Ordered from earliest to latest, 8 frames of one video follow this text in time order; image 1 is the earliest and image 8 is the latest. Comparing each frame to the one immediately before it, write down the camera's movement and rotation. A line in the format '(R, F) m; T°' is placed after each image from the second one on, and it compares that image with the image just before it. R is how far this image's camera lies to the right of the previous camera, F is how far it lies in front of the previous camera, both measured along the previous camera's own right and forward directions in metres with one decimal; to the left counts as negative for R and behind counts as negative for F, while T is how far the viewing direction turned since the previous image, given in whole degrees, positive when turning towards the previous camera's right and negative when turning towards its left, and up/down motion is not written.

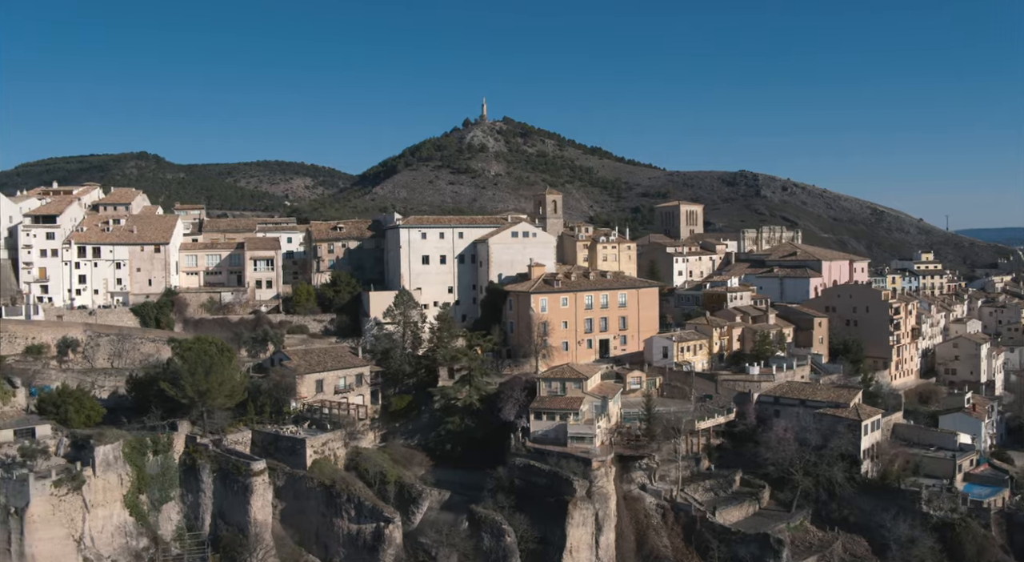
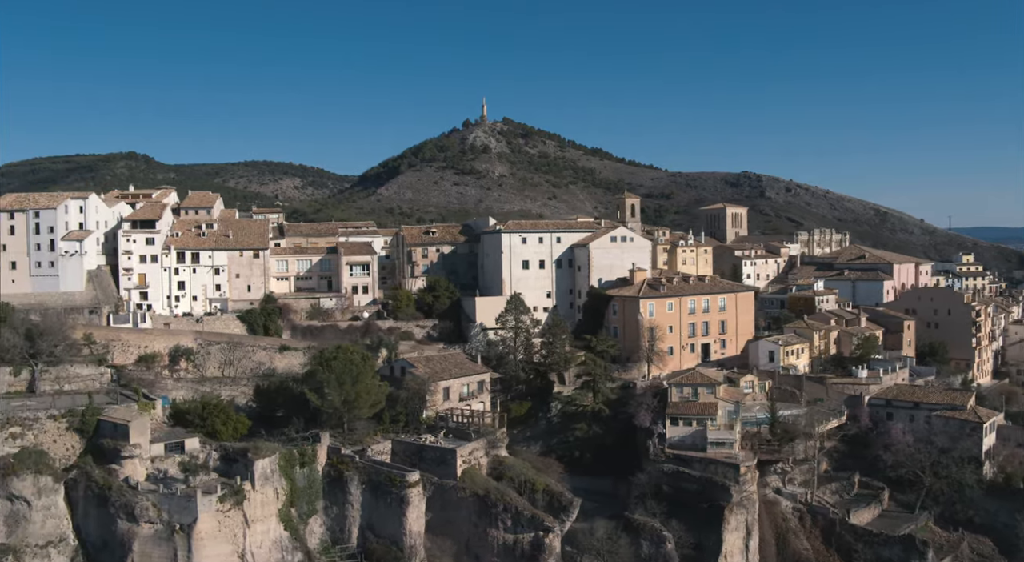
(-6.9, +0.3) m; +3°
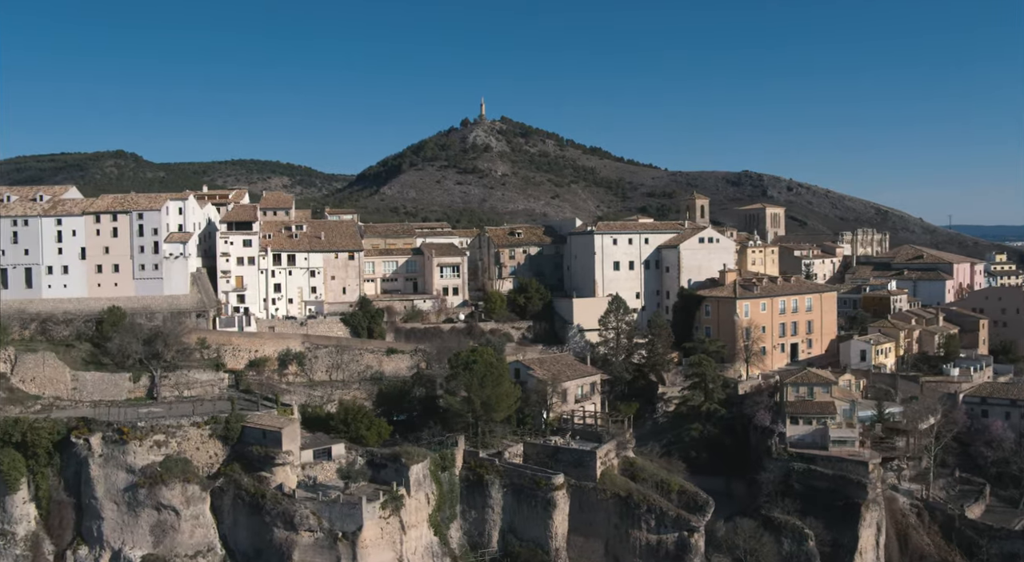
(-6.4, +0.2) m; +3°
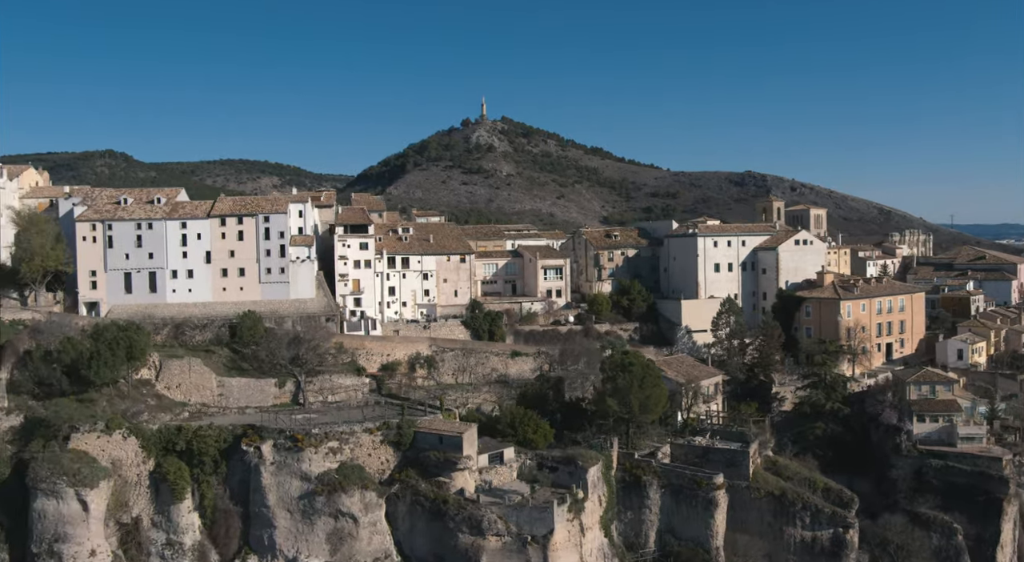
(-7.1, +0.1) m; +3°
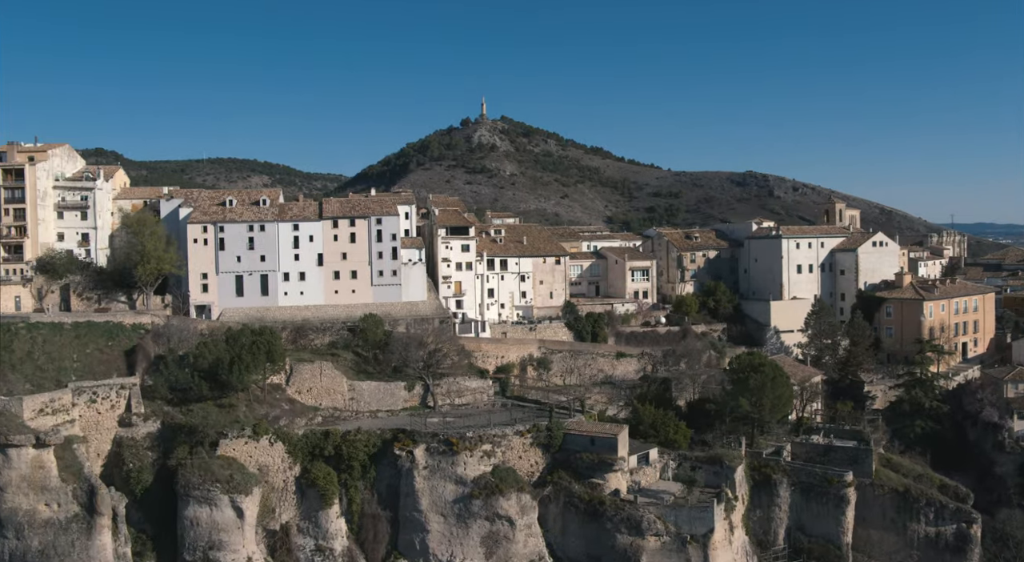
(-6.1, 0.0) m; +3°
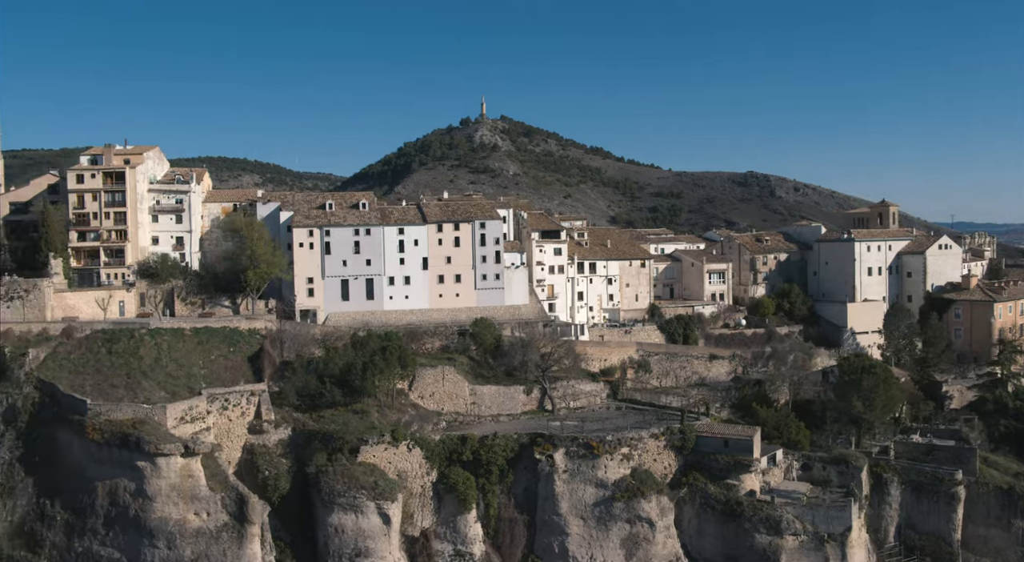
(-5.6, -0.1) m; +2°
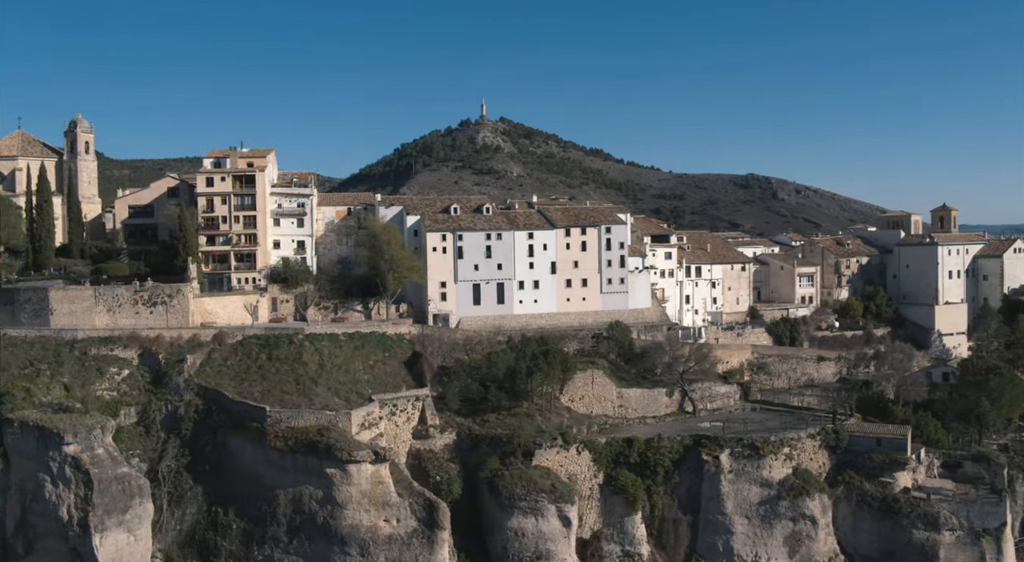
(-6.8, -0.1) m; +3°
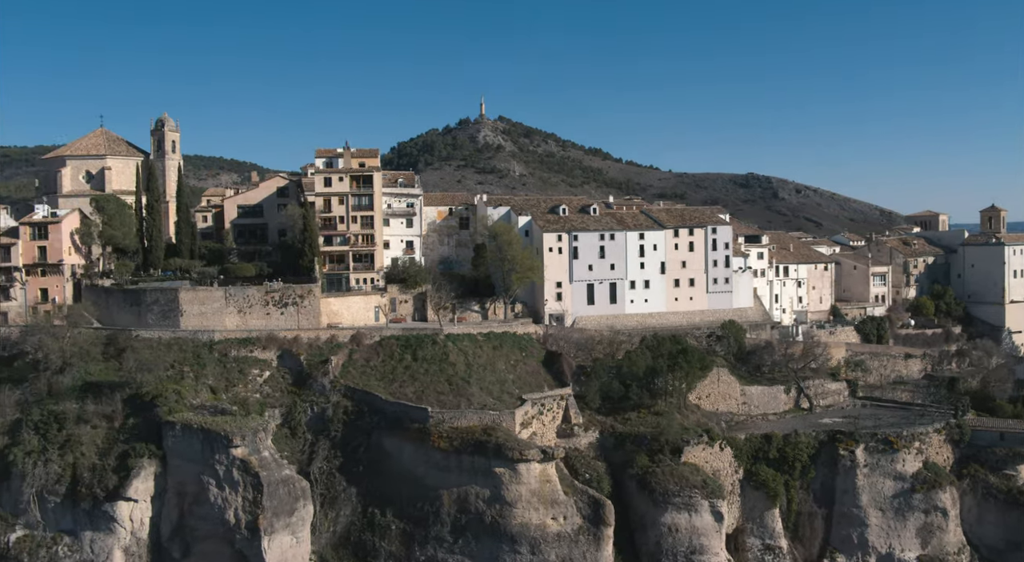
(-6.0, -0.2) m; +3°
